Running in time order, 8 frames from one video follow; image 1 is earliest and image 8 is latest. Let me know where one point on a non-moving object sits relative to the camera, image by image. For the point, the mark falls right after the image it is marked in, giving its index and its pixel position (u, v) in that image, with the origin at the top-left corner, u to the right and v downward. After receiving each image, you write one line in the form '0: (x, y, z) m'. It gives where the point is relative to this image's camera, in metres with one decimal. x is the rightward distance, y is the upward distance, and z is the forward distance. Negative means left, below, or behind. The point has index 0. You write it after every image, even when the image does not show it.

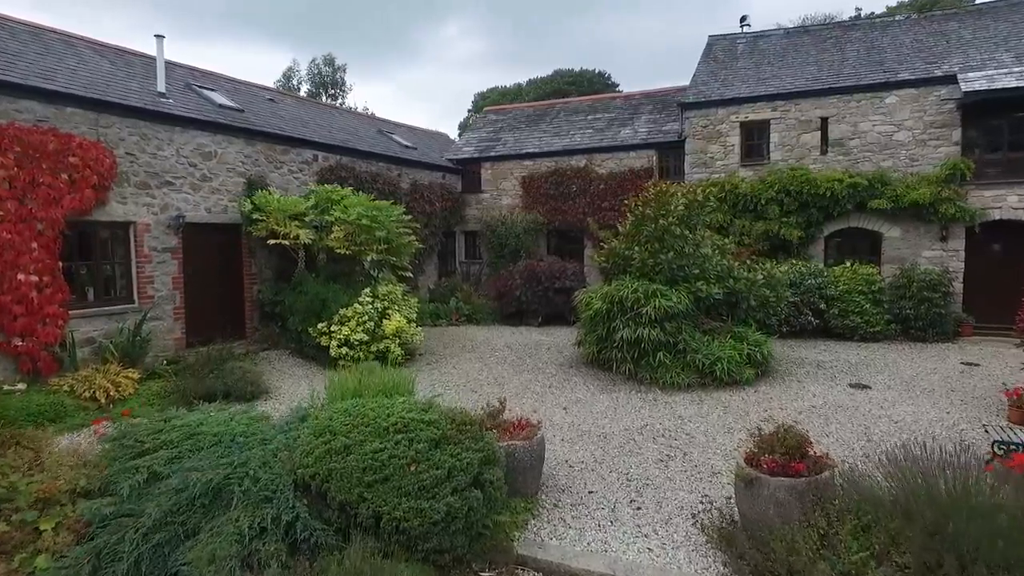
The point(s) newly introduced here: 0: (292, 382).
0: (-2.5, -1.1, +7.2) m
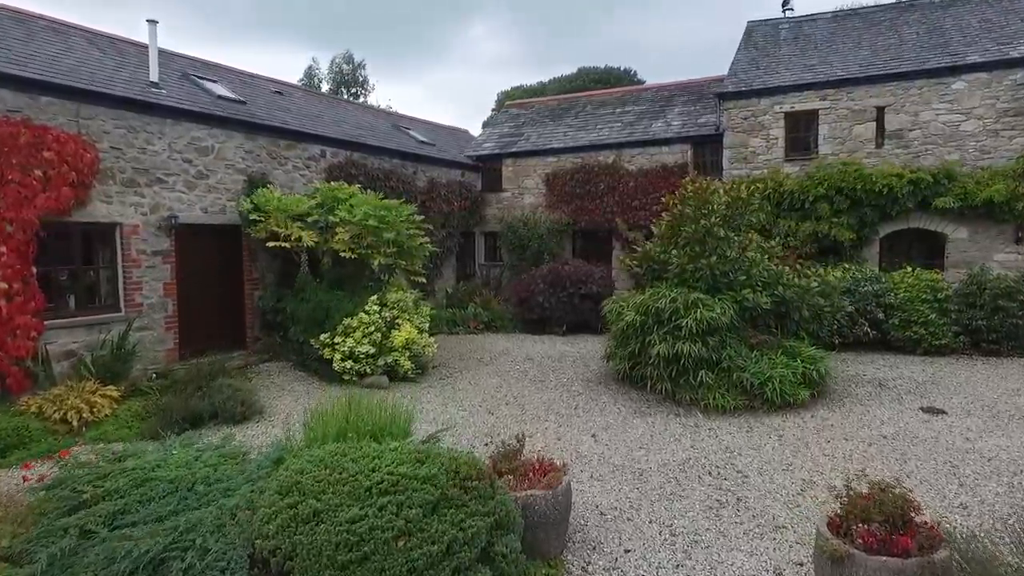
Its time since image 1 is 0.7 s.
0: (-2.3, -1.2, +6.5) m
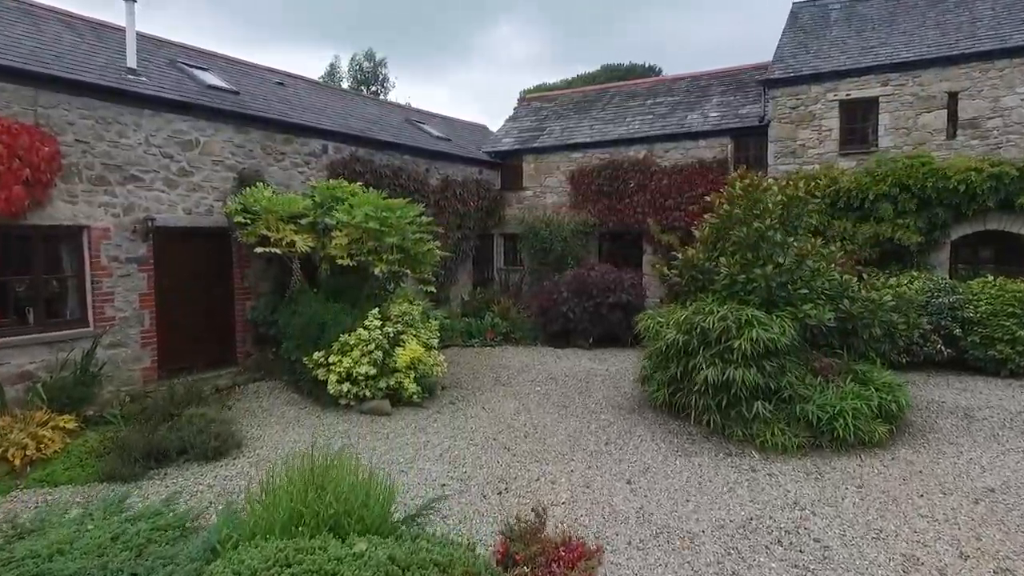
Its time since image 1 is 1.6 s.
0: (-2.1, -1.3, +5.6) m
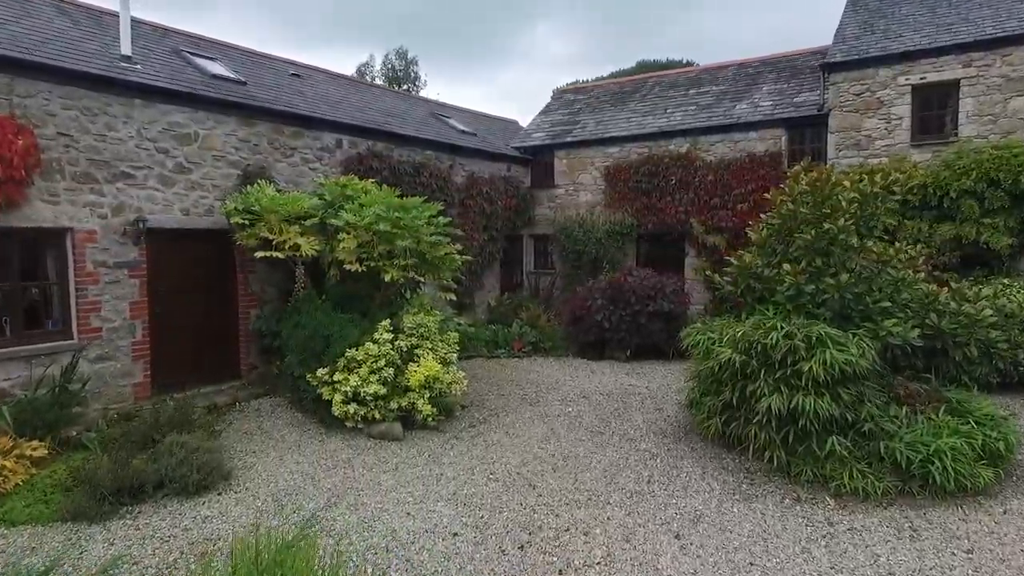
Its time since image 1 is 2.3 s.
0: (-1.9, -1.4, +5.0) m
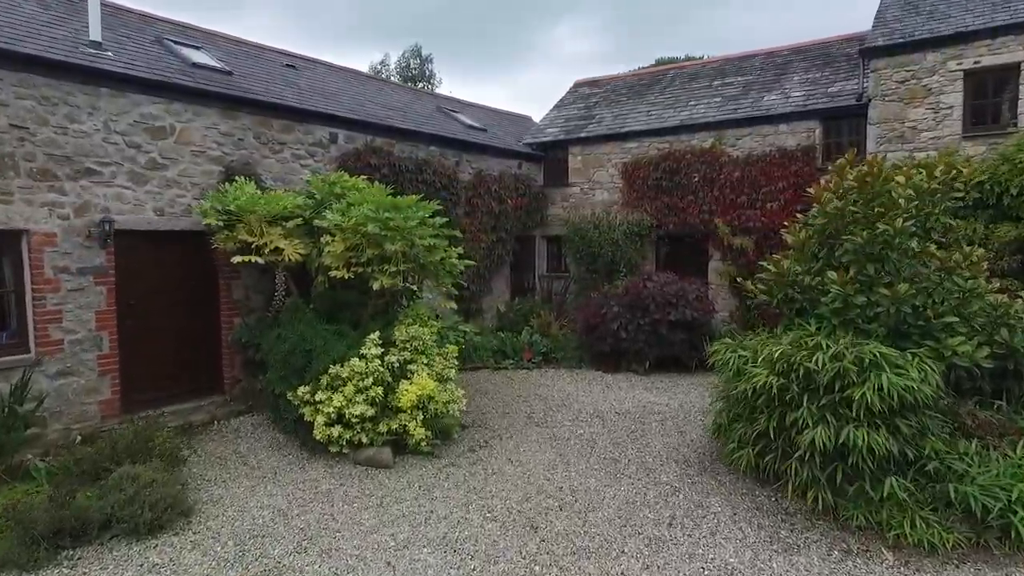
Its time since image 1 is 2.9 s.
0: (-1.9, -1.4, +4.4) m
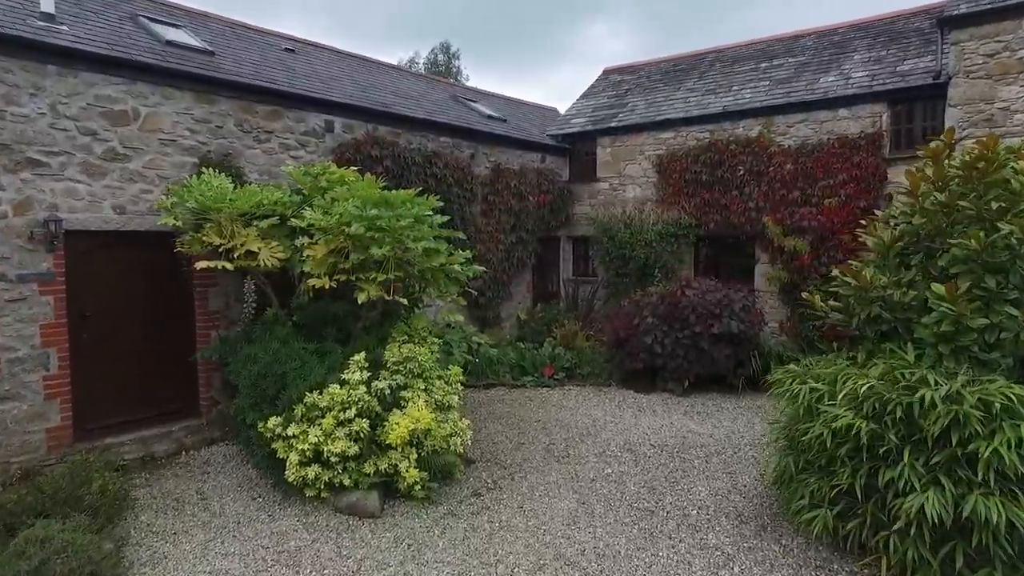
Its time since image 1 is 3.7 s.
0: (-1.9, -1.5, +3.6) m
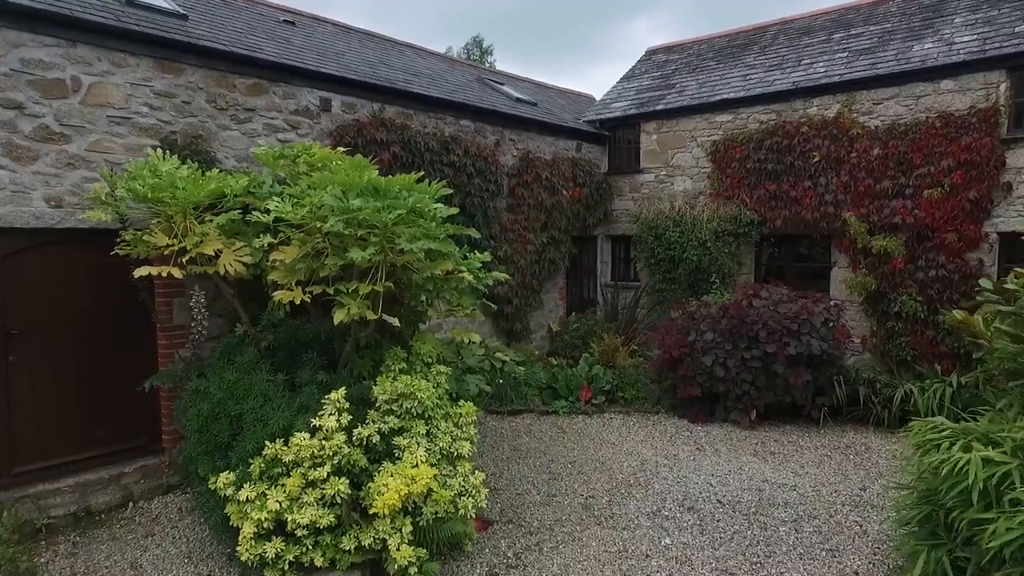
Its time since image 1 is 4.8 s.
0: (-1.8, -1.6, +2.7) m
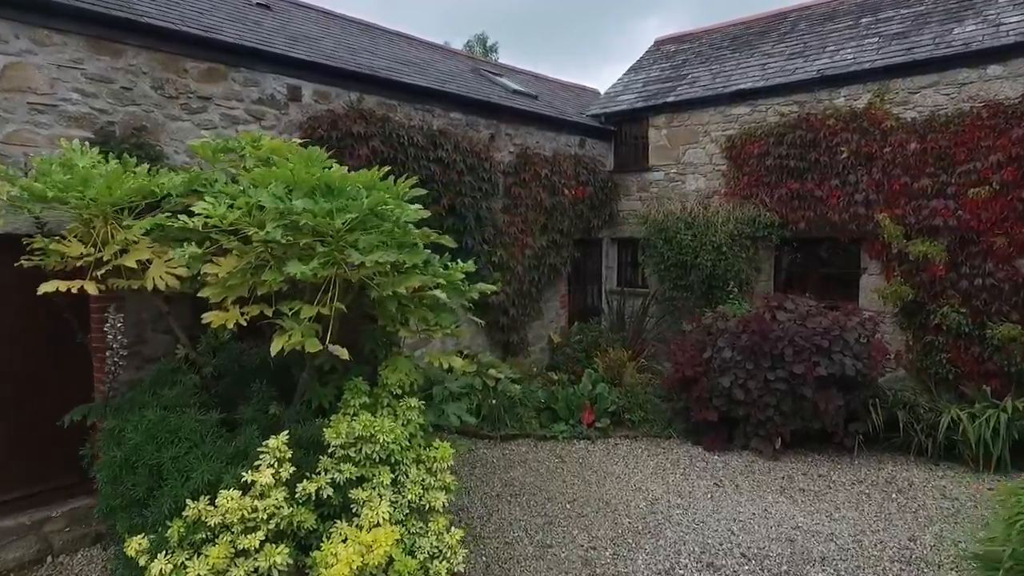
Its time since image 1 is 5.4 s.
0: (-1.8, -1.7, +2.1) m
